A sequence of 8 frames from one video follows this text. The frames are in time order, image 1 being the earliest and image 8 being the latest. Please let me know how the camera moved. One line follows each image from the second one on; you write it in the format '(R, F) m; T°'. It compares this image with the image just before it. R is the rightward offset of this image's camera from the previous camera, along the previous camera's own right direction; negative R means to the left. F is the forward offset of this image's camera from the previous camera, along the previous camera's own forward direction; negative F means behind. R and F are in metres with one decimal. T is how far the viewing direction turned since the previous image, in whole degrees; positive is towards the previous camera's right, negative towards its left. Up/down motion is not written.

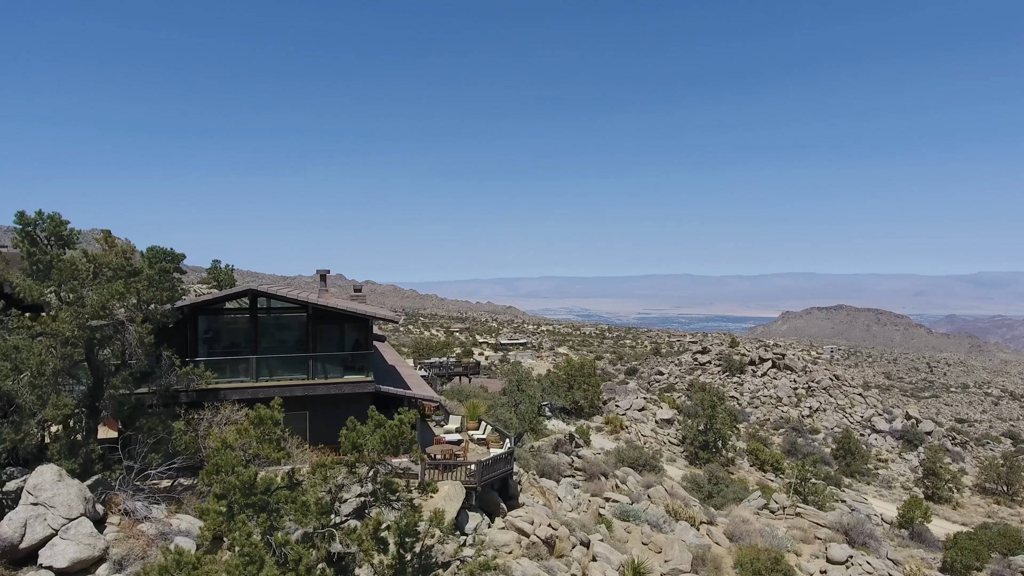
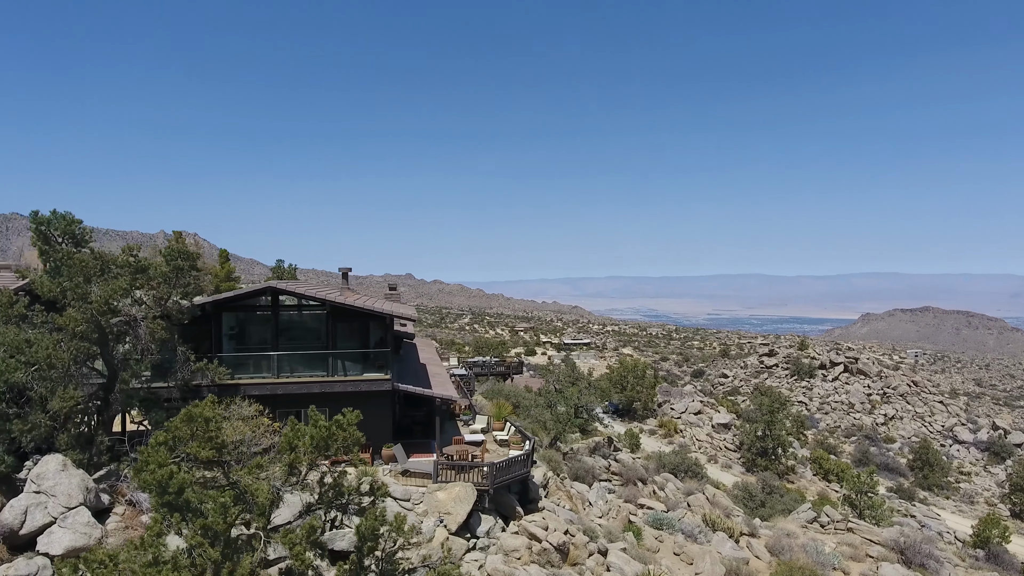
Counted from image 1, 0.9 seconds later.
(+1.2, +0.5) m; -6°
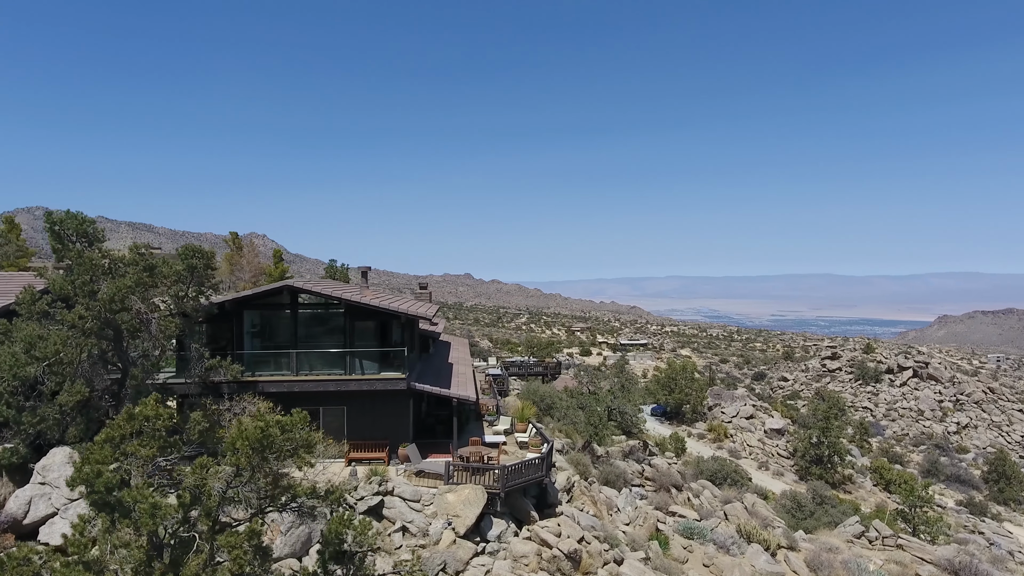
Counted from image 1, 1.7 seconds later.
(+1.0, +0.5) m; -5°
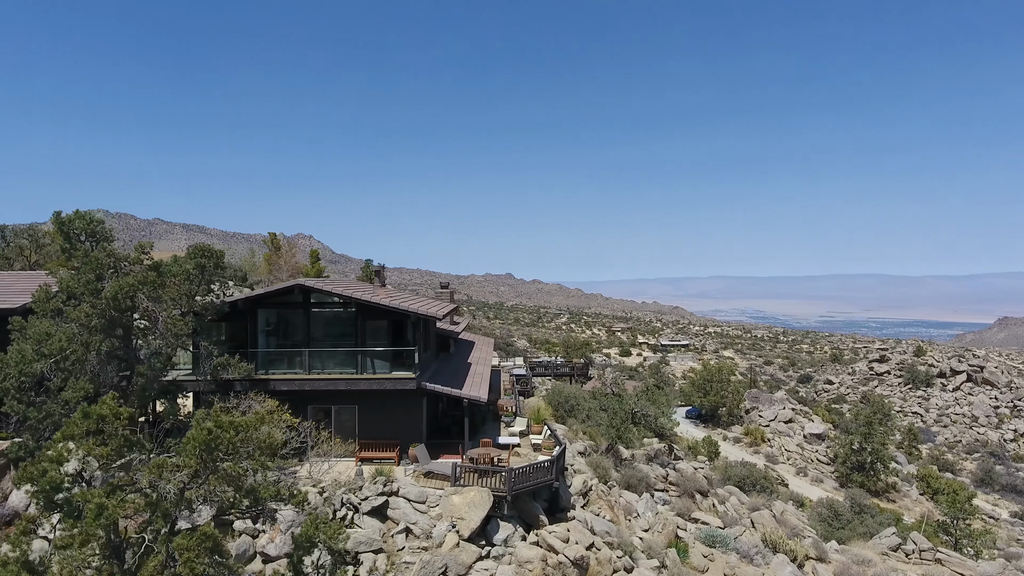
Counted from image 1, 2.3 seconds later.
(+0.7, +0.3) m; -4°
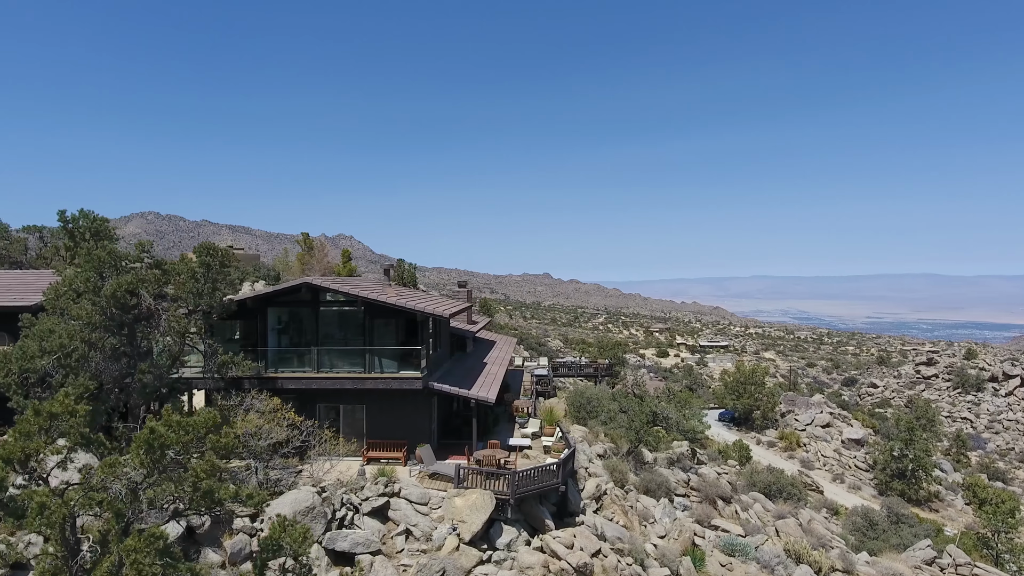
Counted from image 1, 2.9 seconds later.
(+0.7, +0.4) m; -3°
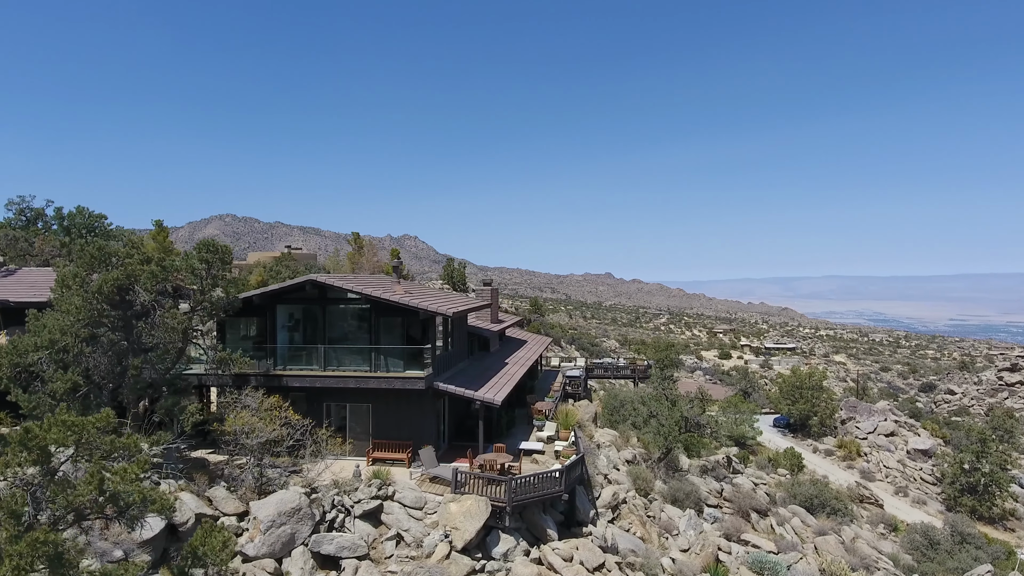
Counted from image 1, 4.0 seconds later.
(+1.3, +0.7) m; -5°
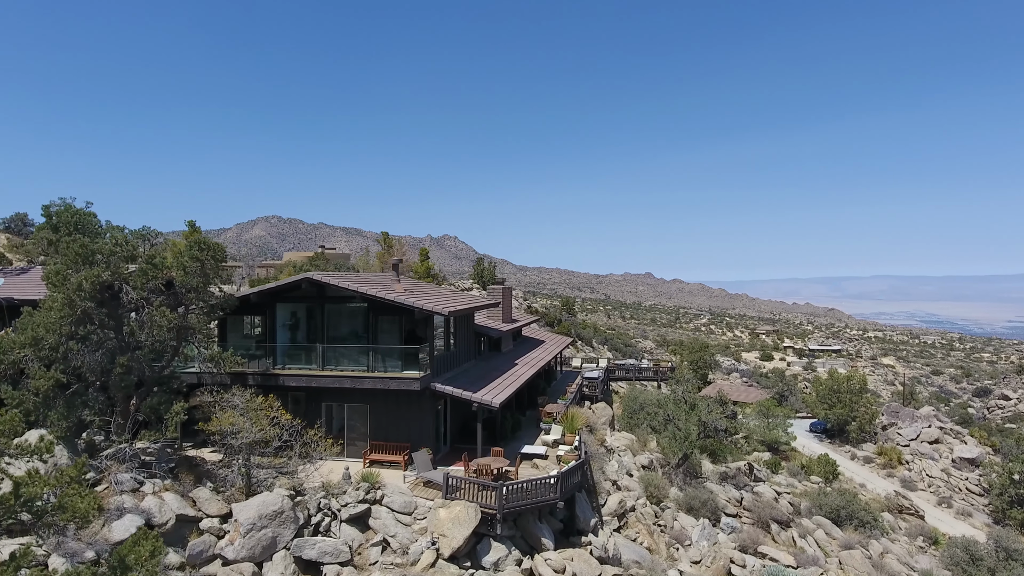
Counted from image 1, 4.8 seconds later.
(+1.0, +0.6) m; -3°
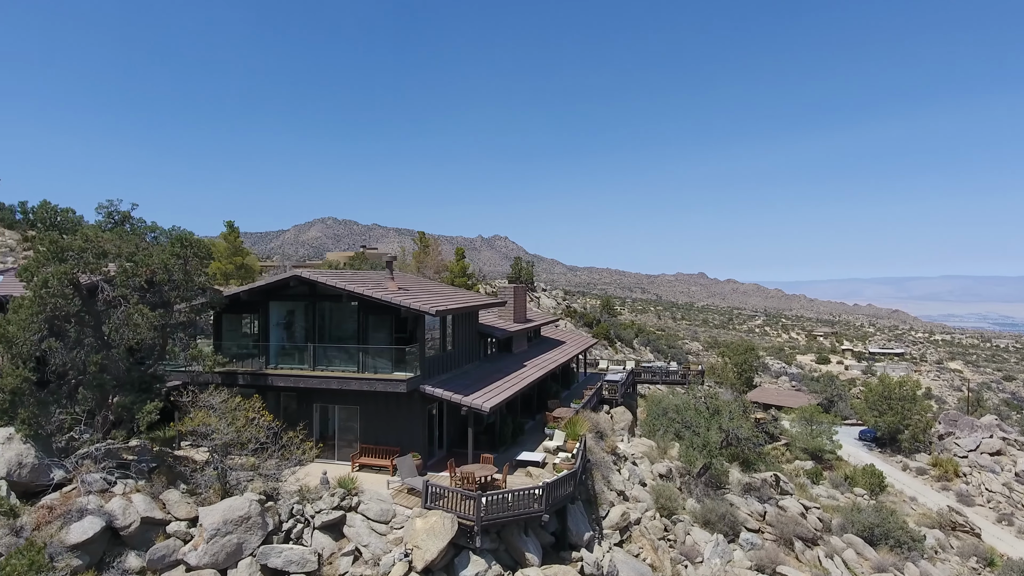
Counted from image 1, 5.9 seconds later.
(+1.4, +0.8) m; -4°
